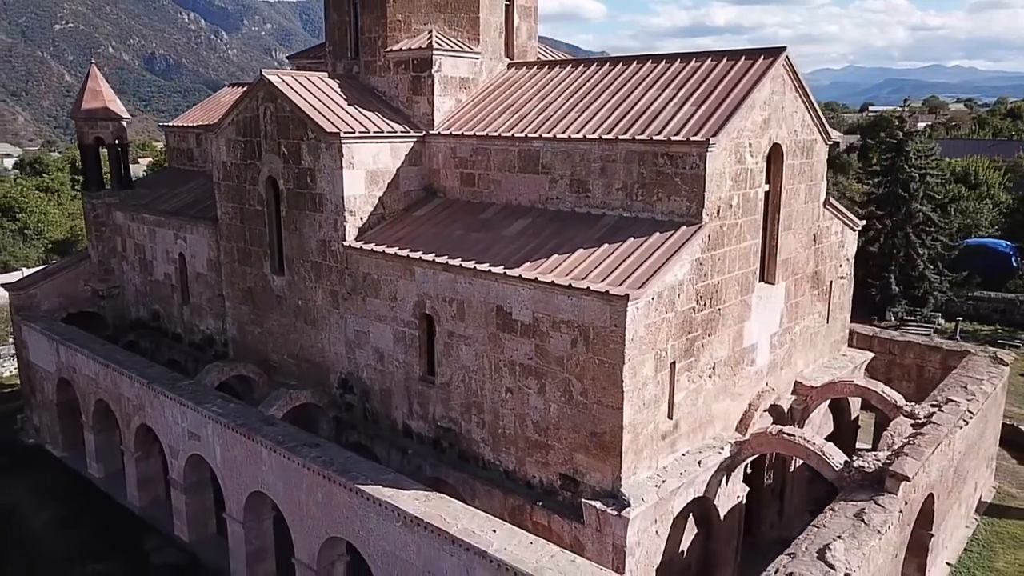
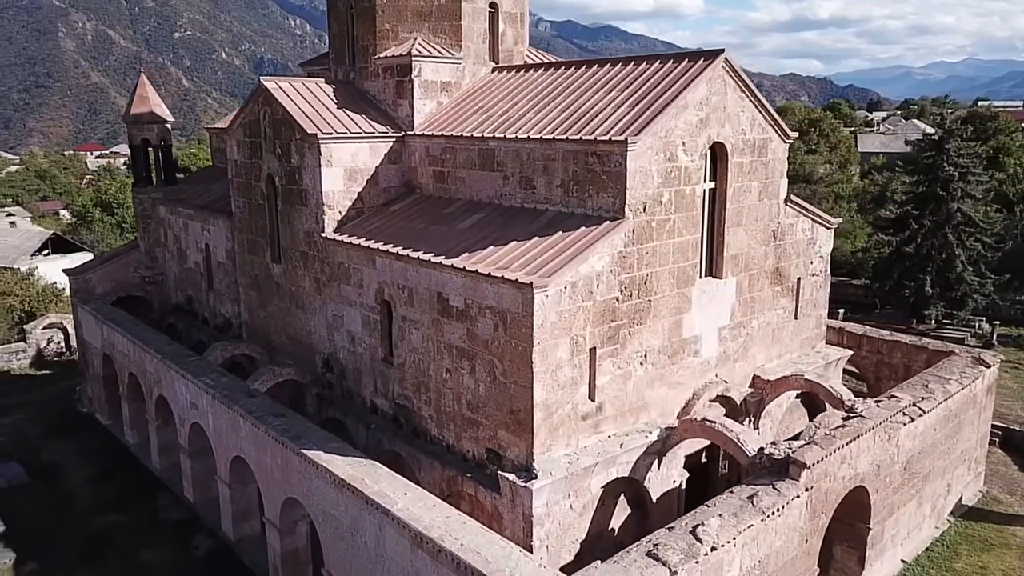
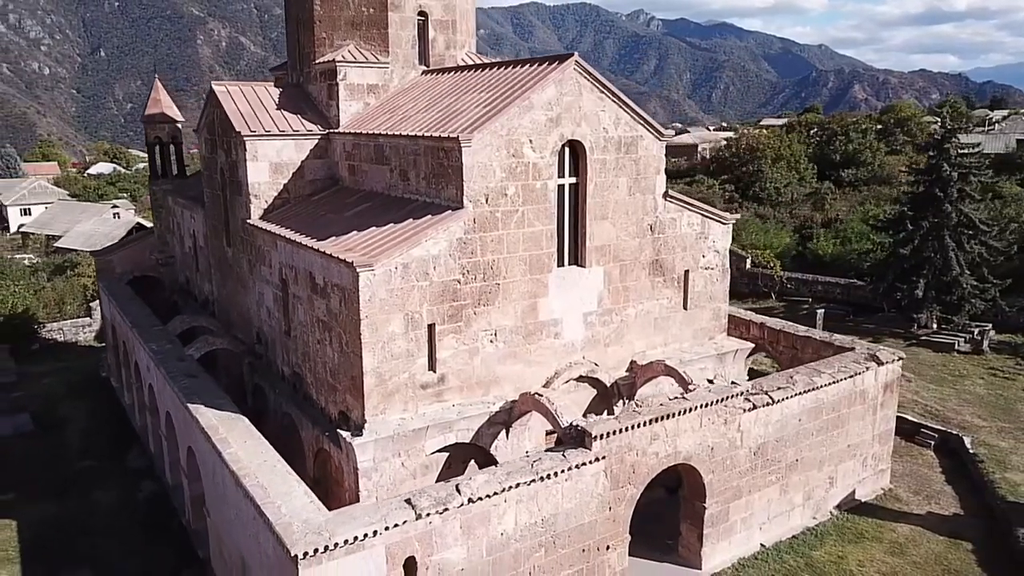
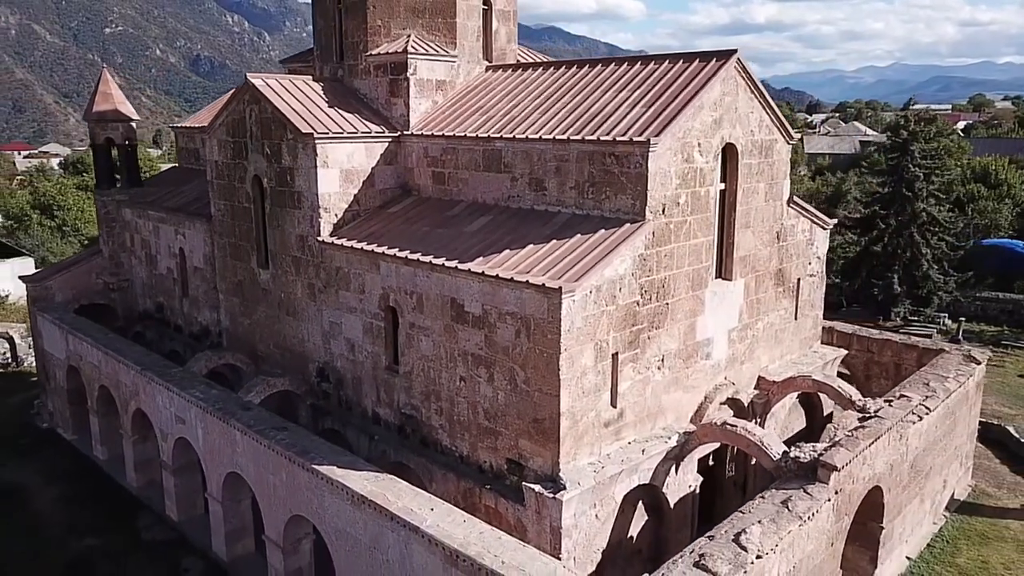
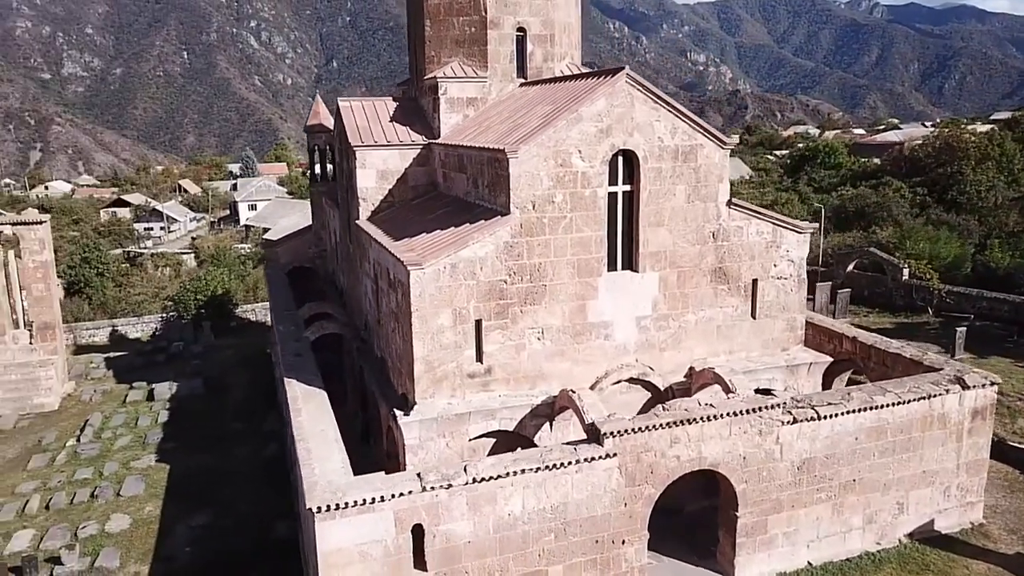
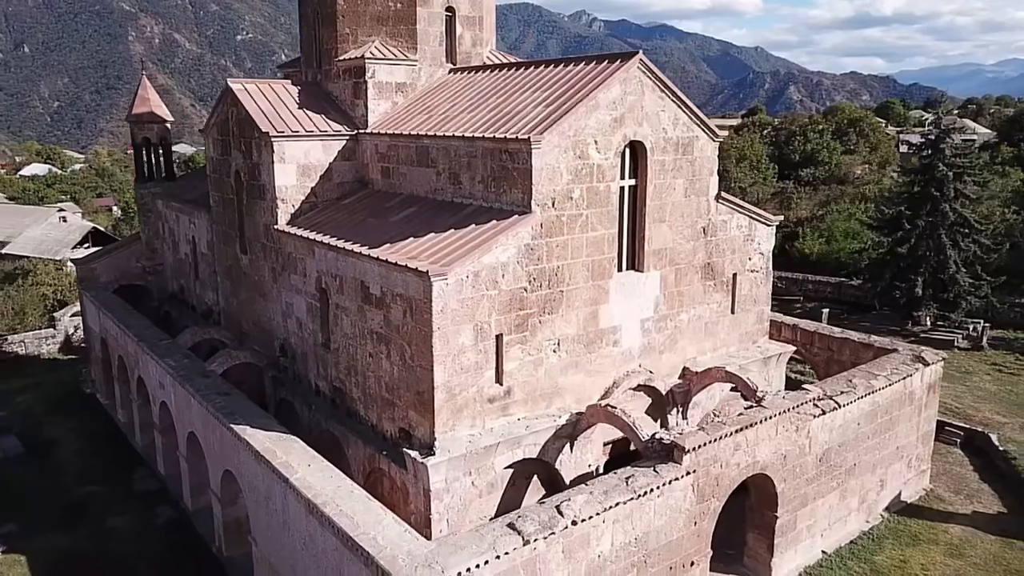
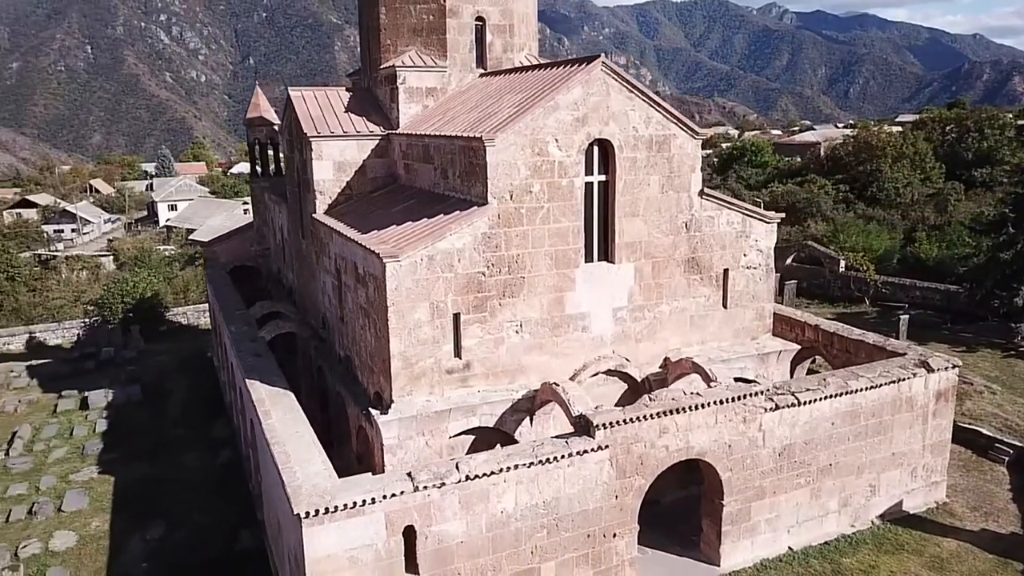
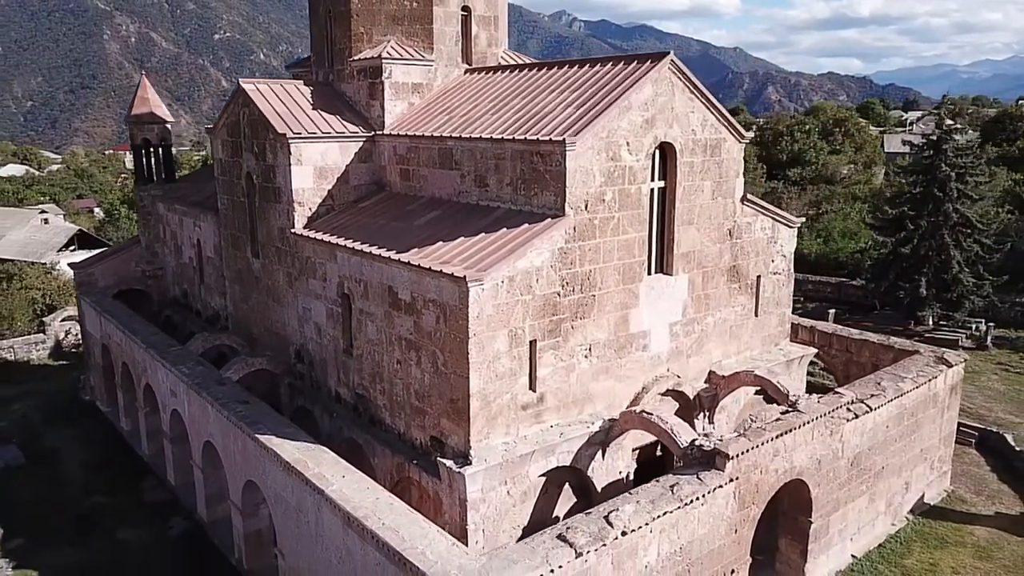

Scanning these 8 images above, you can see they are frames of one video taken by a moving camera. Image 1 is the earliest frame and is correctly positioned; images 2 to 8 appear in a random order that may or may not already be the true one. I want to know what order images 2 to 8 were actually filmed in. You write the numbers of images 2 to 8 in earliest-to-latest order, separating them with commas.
4, 2, 8, 6, 3, 7, 5
